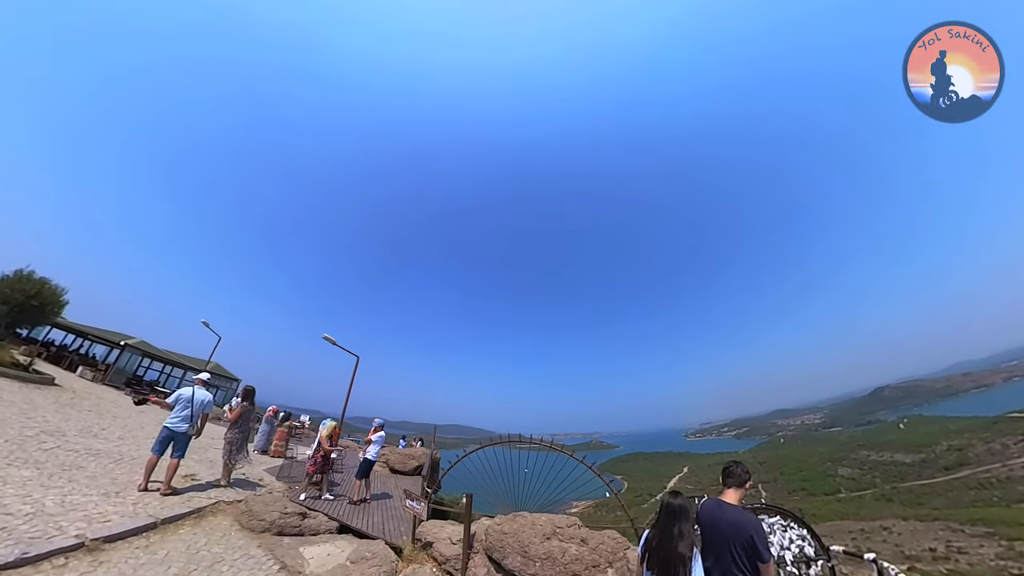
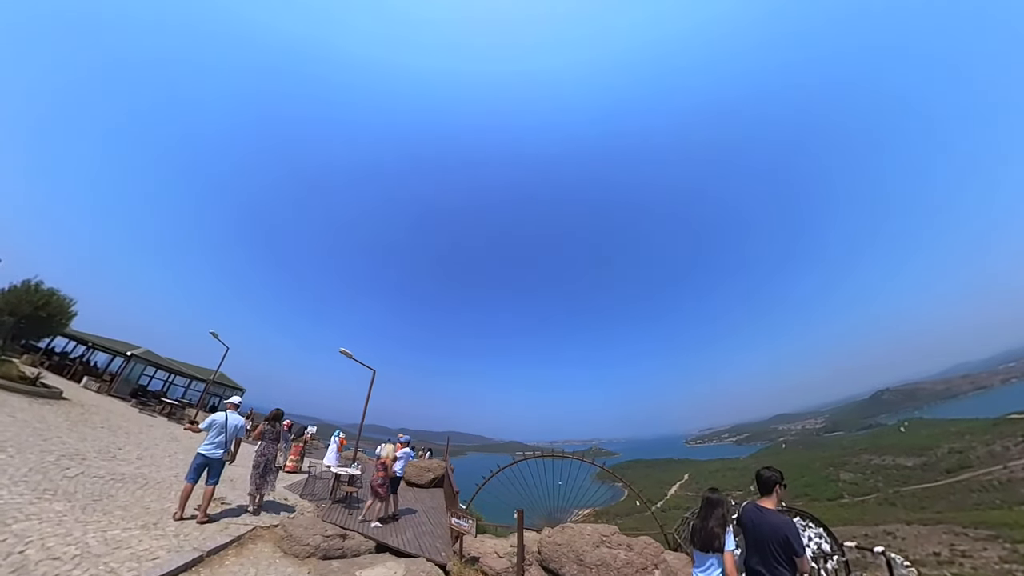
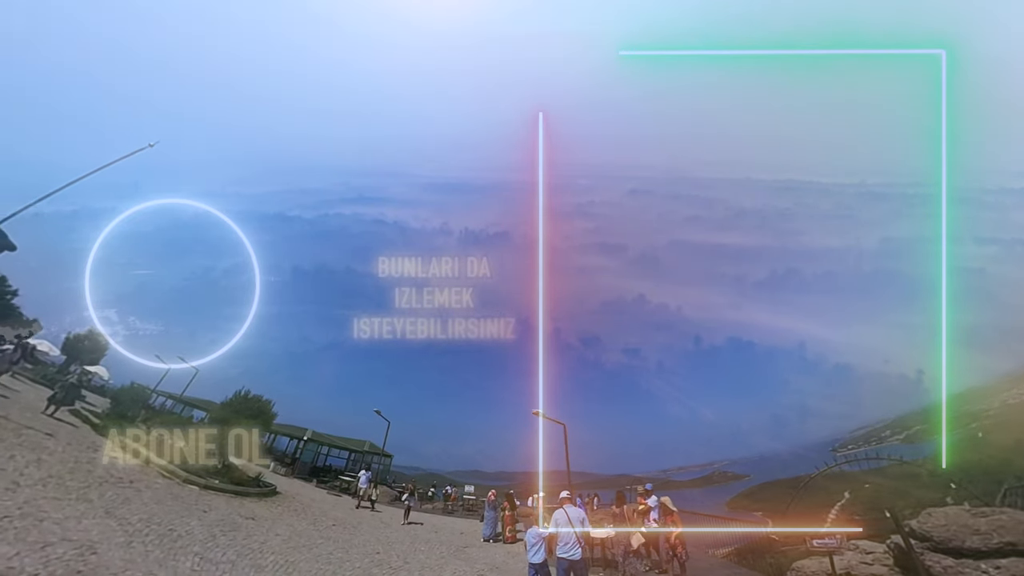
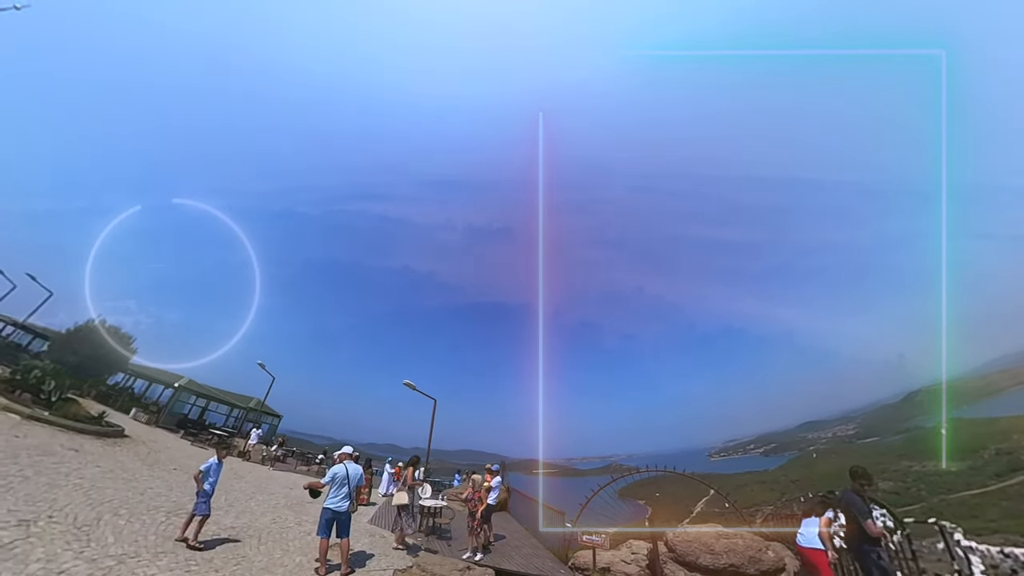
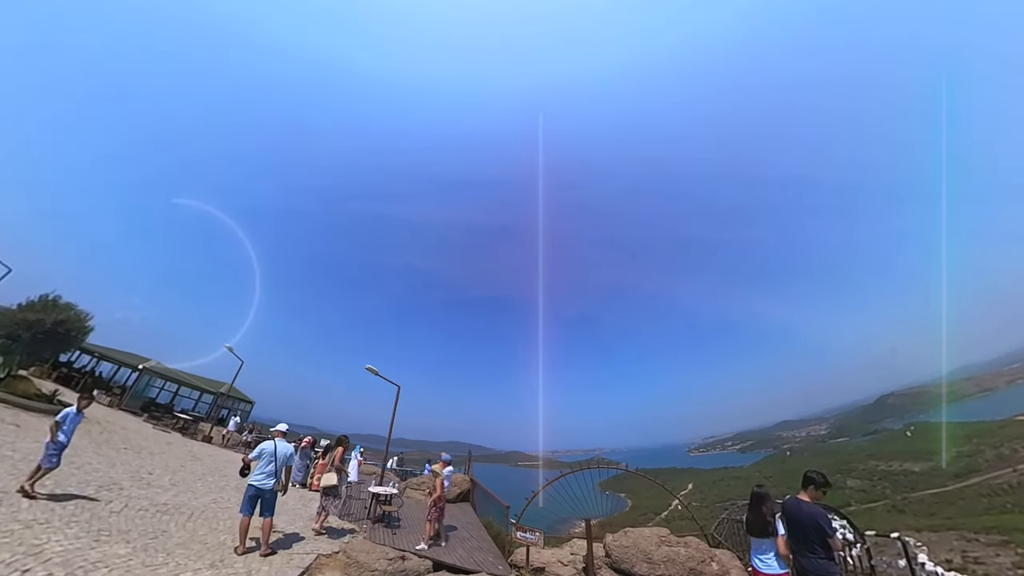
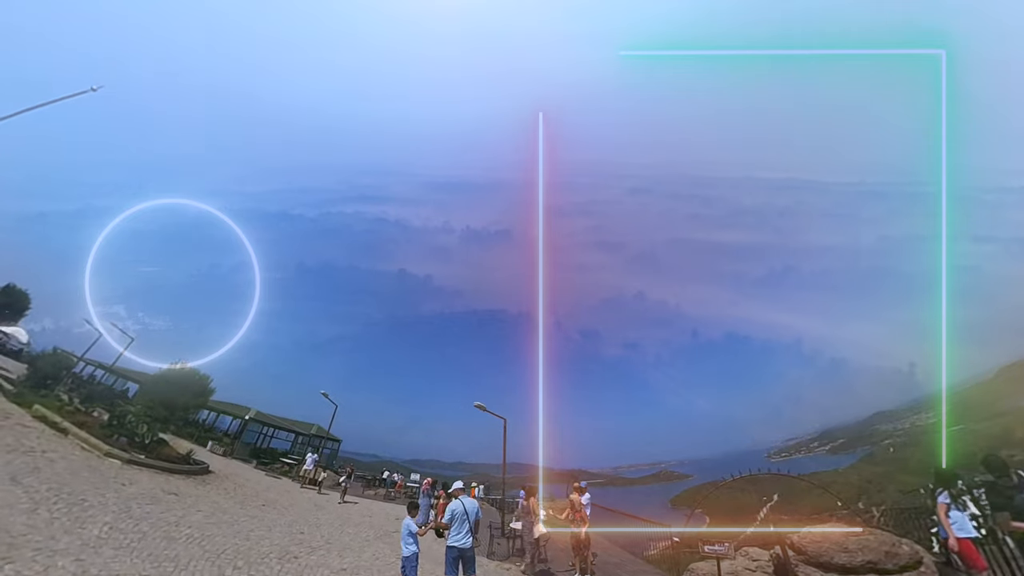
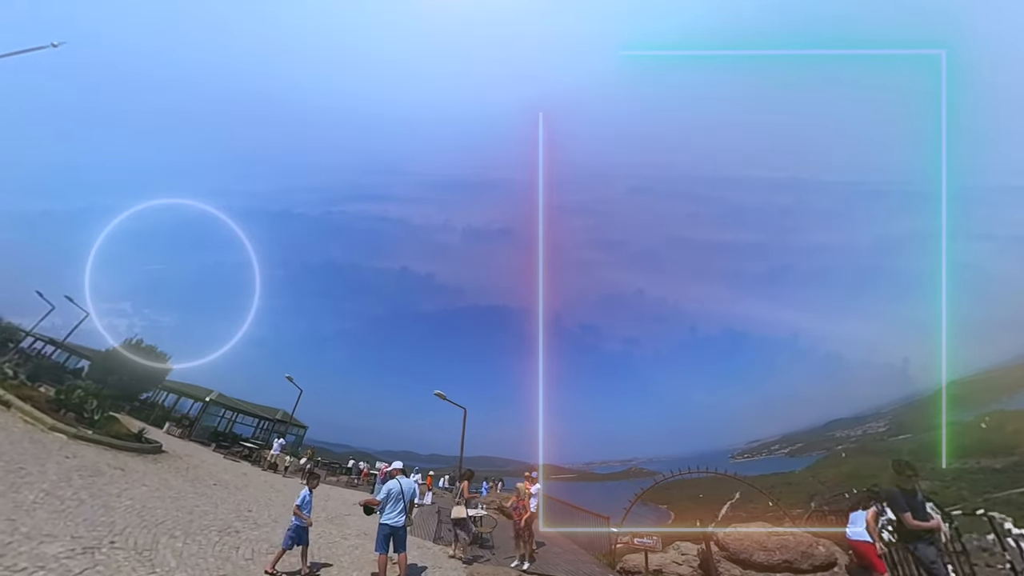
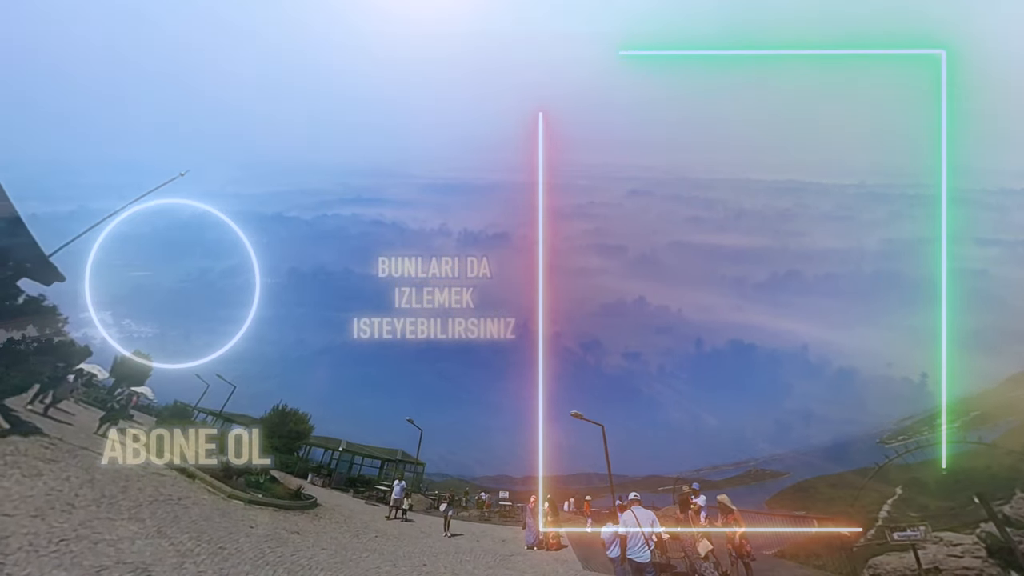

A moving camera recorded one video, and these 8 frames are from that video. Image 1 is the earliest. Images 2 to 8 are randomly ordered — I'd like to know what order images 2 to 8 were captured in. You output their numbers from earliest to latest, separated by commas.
2, 5, 4, 7, 6, 3, 8
